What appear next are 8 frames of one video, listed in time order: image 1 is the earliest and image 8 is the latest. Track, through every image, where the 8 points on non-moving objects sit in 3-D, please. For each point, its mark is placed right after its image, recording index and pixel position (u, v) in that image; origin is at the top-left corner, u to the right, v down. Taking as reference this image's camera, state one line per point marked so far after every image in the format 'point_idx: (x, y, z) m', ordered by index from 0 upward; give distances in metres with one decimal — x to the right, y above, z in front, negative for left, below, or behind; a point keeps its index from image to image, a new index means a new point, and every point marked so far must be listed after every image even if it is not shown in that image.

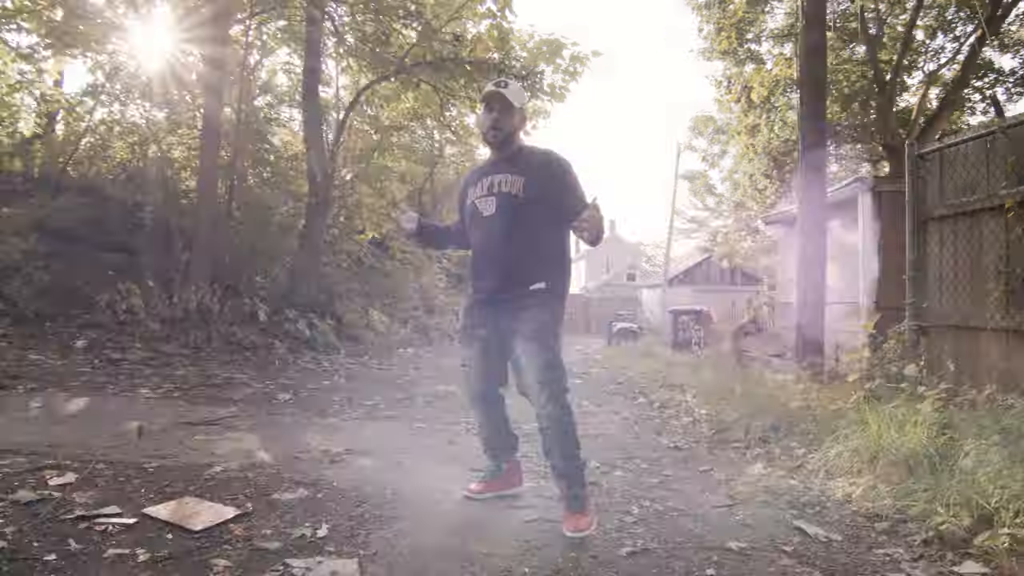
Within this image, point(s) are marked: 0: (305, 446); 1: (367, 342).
0: (-1.3, -1.0, +4.2) m
1: (-2.6, -1.0, +11.6) m
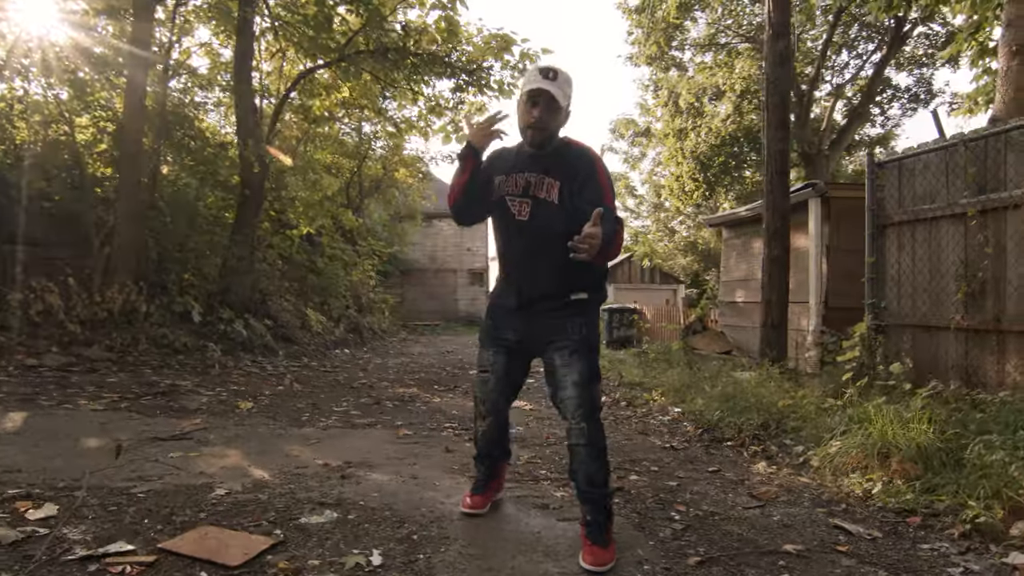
0: (-1.3, -1.1, +3.9) m
1: (-3.6, -1.0, +11.0) m
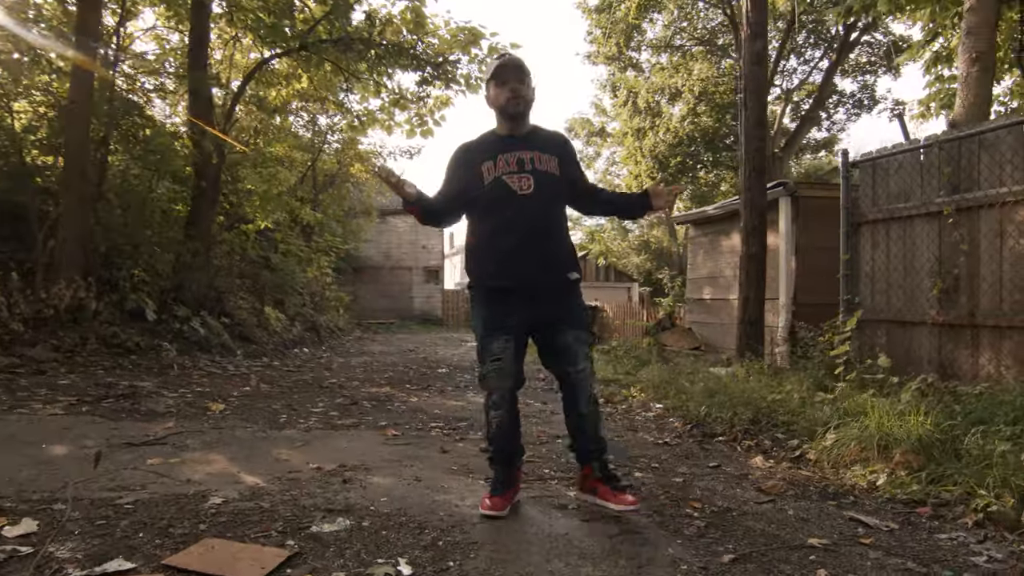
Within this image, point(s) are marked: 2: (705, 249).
0: (-1.3, -1.0, +3.6) m
1: (-4.1, -0.9, +10.6) m
2: (+3.0, +0.6, +9.8) m
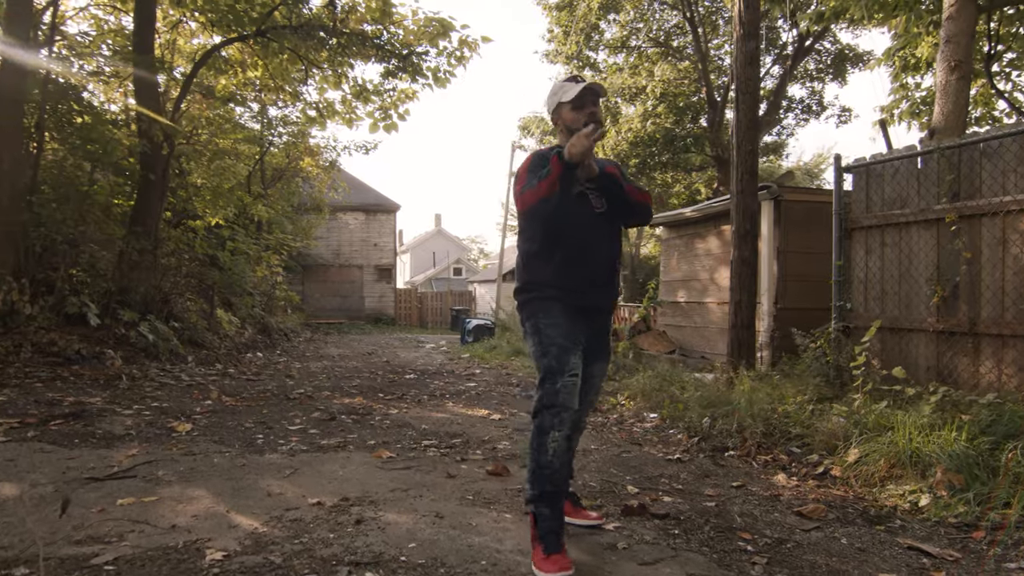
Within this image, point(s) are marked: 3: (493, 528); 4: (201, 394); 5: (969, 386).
0: (-1.1, -1.1, +3.2) m
1: (-4.6, -0.9, +9.9) m
2: (+2.6, +0.6, +9.7) m
3: (-0.1, -1.1, +2.9) m
4: (-3.1, -1.1, +6.4) m
5: (+3.5, -0.8, +4.9) m
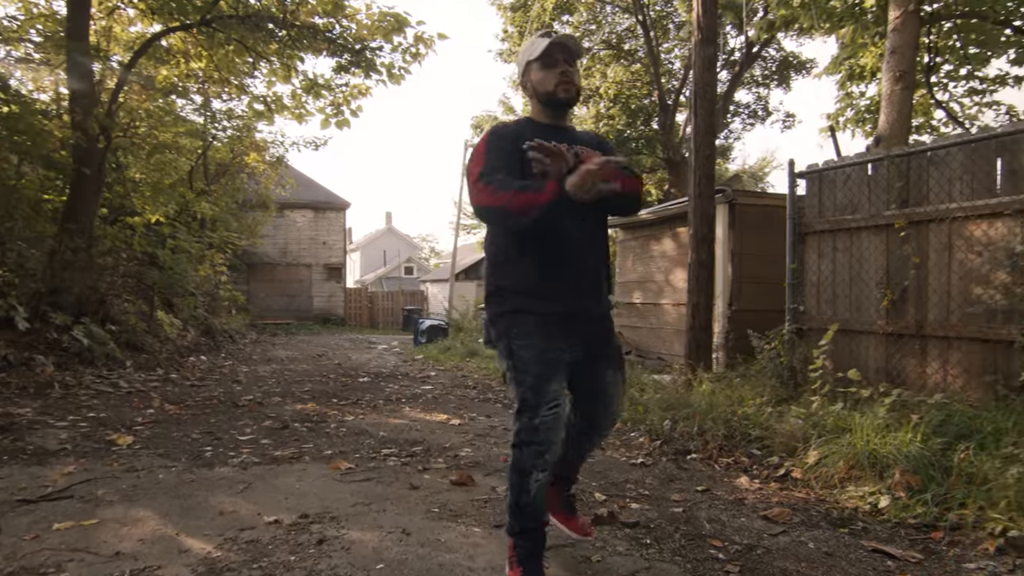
0: (-1.3, -1.1, +3.0) m
1: (-5.2, -1.0, +9.4) m
2: (+1.9, +0.5, +9.8) m
3: (-0.2, -1.1, +2.8) m
4: (-3.5, -1.1, +6.1) m
5: (+3.2, -0.8, +5.1) m
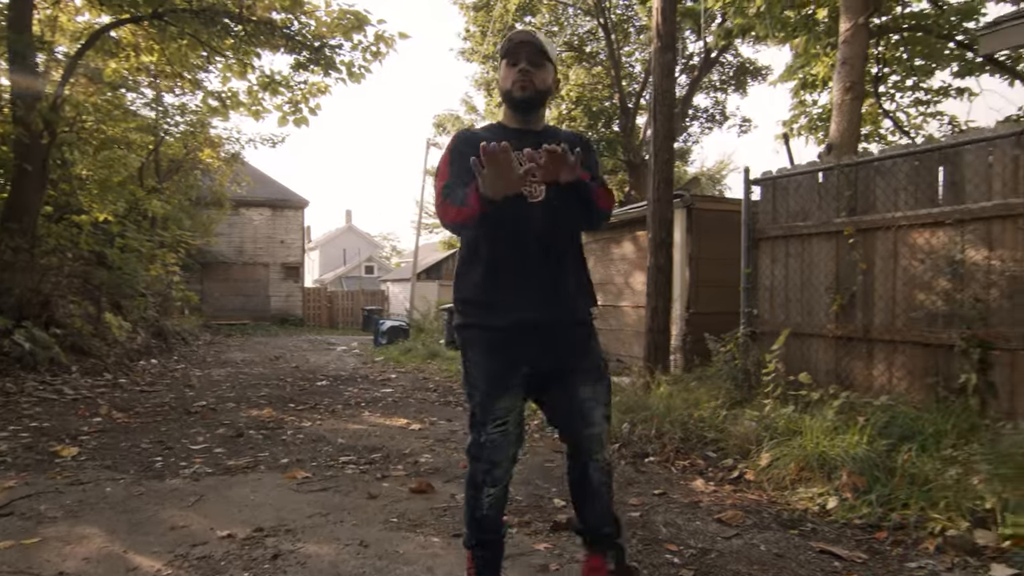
0: (-1.5, -1.1, +3.0) m
1: (-5.8, -1.0, +9.1) m
2: (+1.3, +0.5, +9.9) m
3: (-0.4, -1.1, +2.7) m
4: (-3.9, -1.1, +5.9) m
5: (+2.9, -0.8, +5.3) m
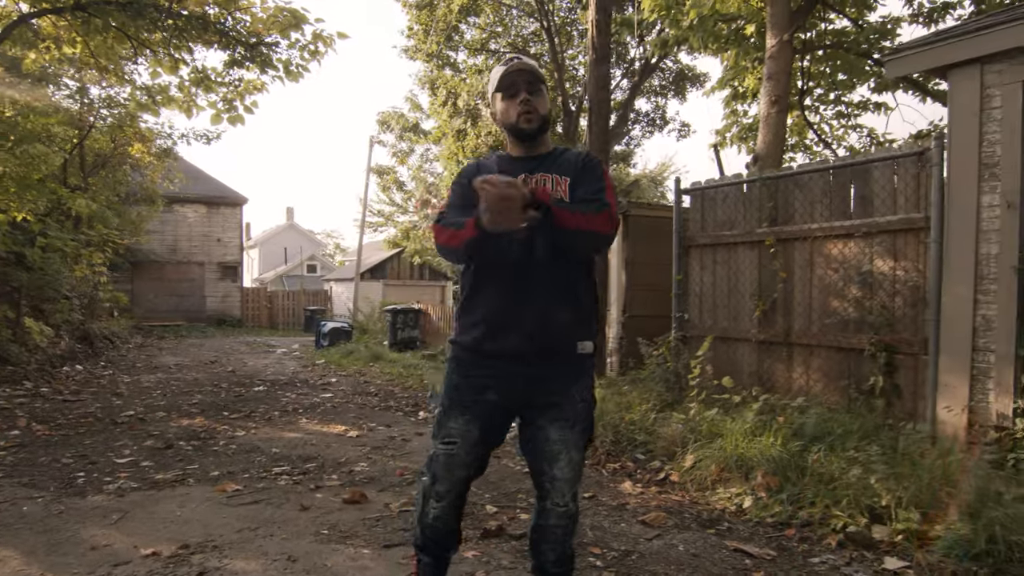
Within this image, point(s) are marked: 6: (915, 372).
0: (-1.8, -1.2, +2.9) m
1: (-6.6, -1.0, +8.7) m
2: (+0.4, +0.5, +10.0) m
3: (-0.7, -1.2, +2.8) m
4: (-4.5, -1.2, +5.6) m
5: (+2.4, -0.9, +5.6) m
6: (+3.0, -0.6, +4.7) m
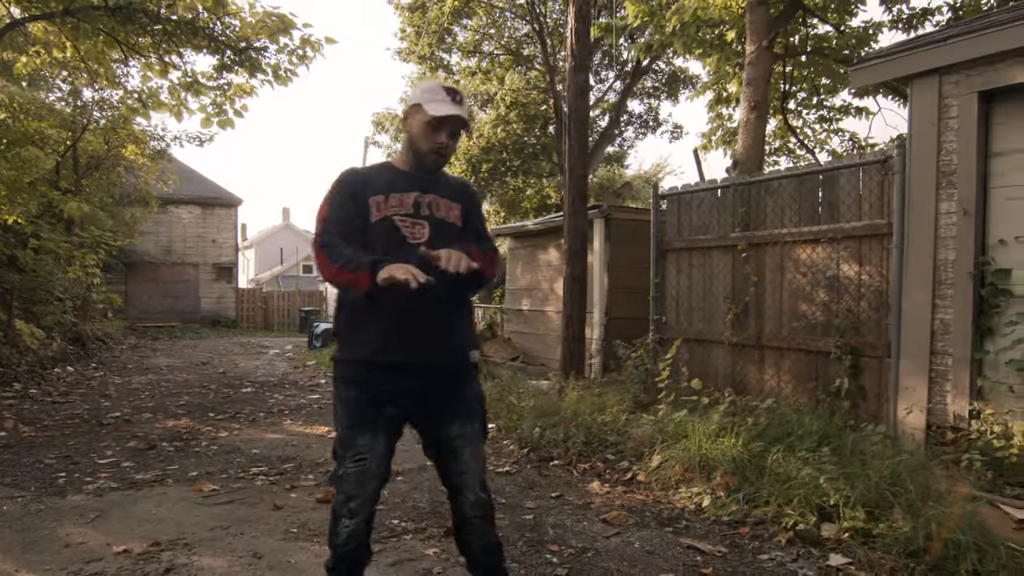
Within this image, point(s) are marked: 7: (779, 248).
0: (-2.0, -1.2, +3.0) m
1: (-6.8, -1.1, +8.8) m
2: (+0.2, +0.4, +10.1) m
3: (-0.9, -1.3, +2.9) m
4: (-4.7, -1.2, +5.7) m
5: (+2.2, -0.9, +5.7) m
6: (+2.8, -0.6, +4.8) m
7: (+2.3, +0.3, +5.5) m
